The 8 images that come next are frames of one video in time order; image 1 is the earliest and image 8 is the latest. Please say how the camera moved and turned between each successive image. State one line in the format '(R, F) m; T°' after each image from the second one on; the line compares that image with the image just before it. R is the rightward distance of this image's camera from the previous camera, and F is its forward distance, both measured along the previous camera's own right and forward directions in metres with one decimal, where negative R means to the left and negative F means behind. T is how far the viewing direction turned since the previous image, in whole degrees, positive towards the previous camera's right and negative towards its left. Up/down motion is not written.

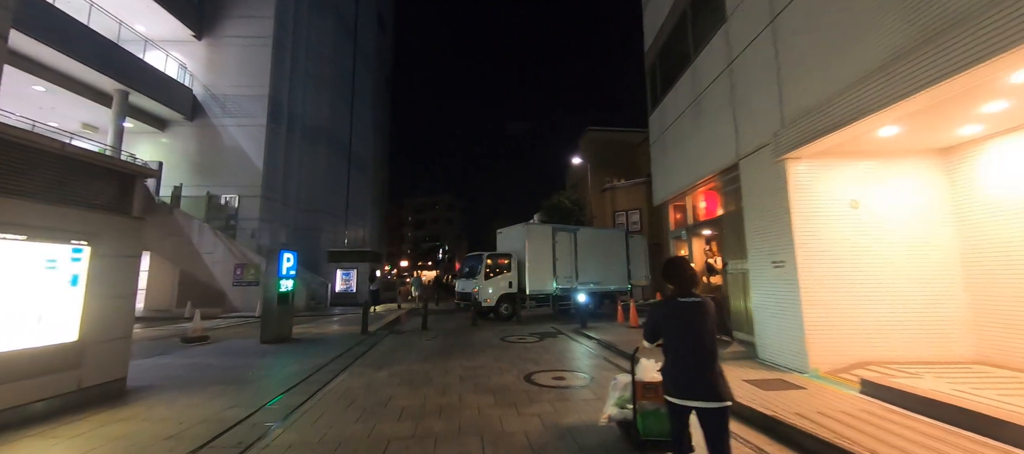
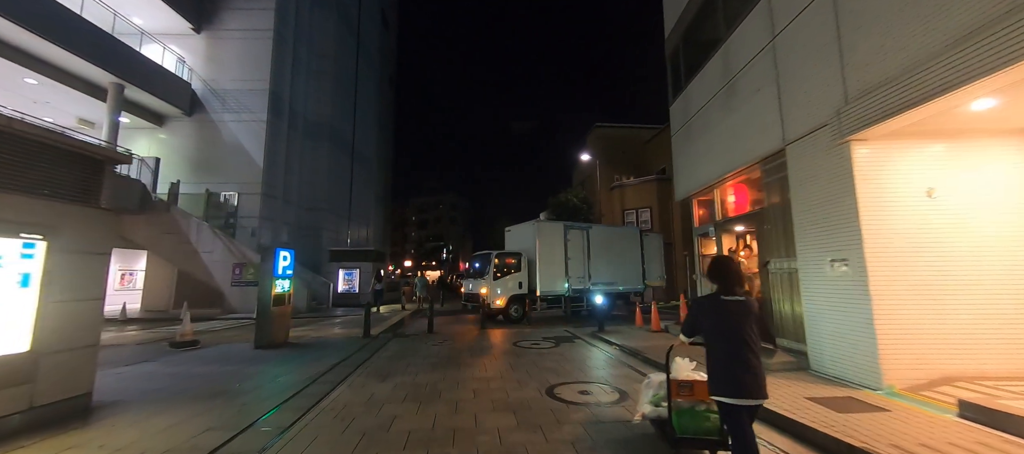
(-0.3, +0.8) m; -1°
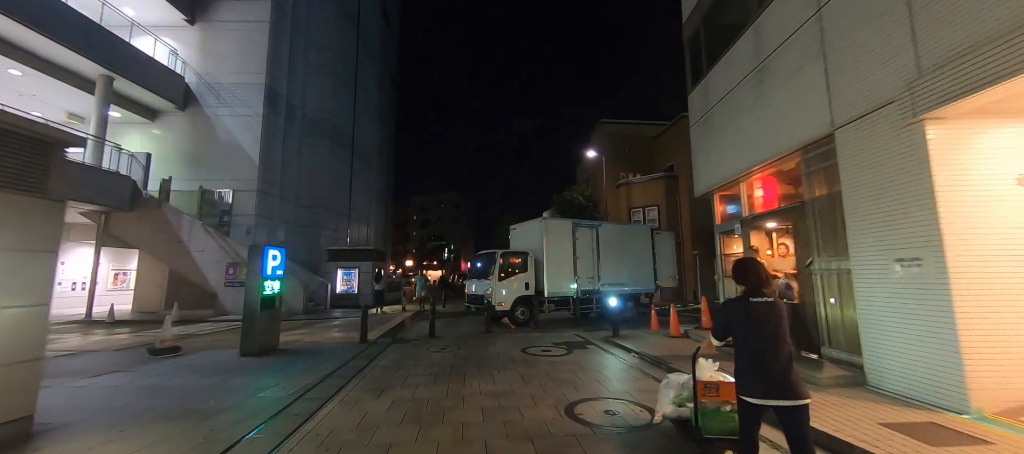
(-0.2, +0.8) m; 0°
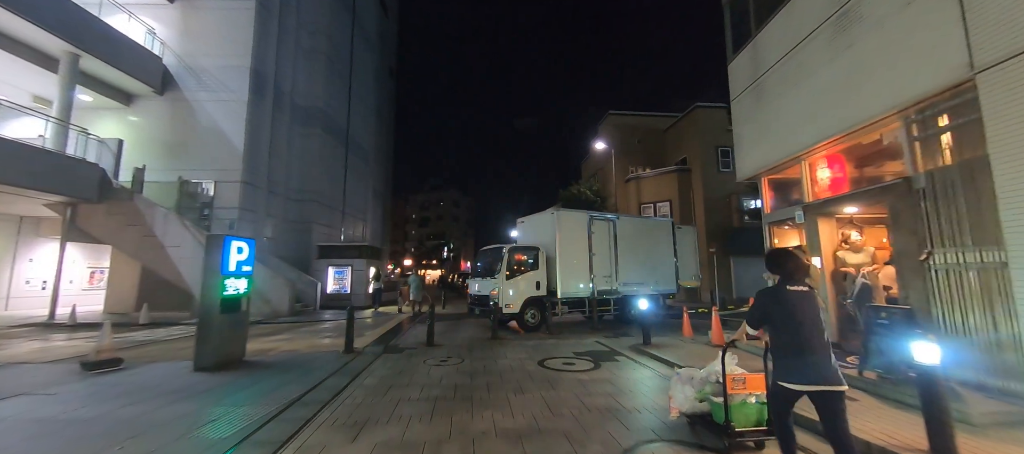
(-0.3, +1.6) m; 0°
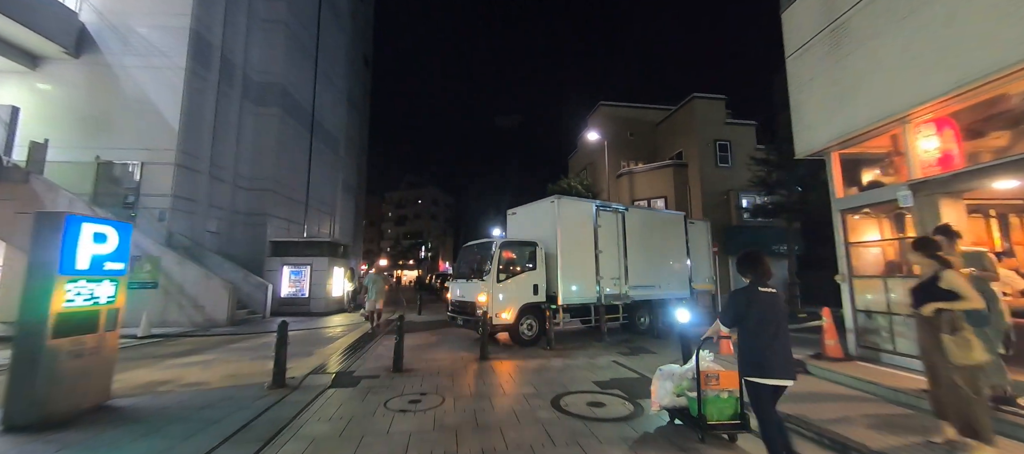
(-0.4, +2.4) m; +3°
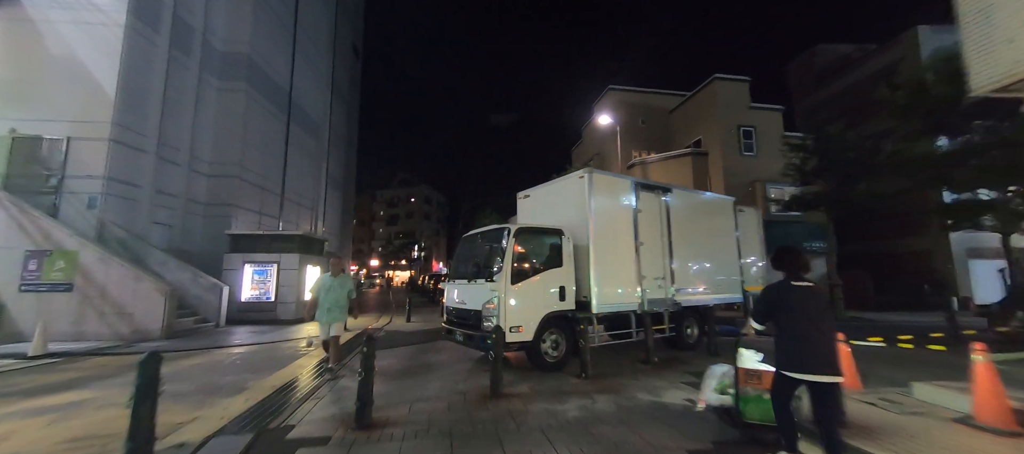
(-0.5, +2.7) m; +1°
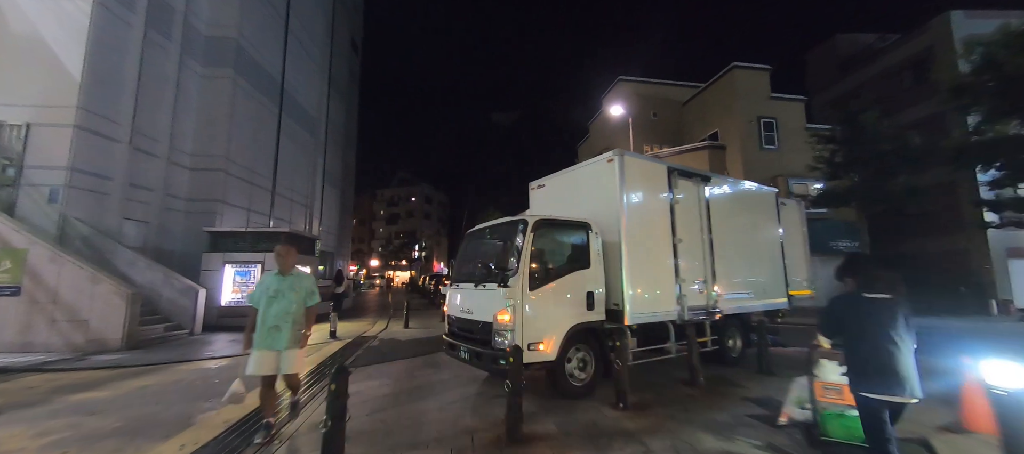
(-0.3, +1.4) m; 0°
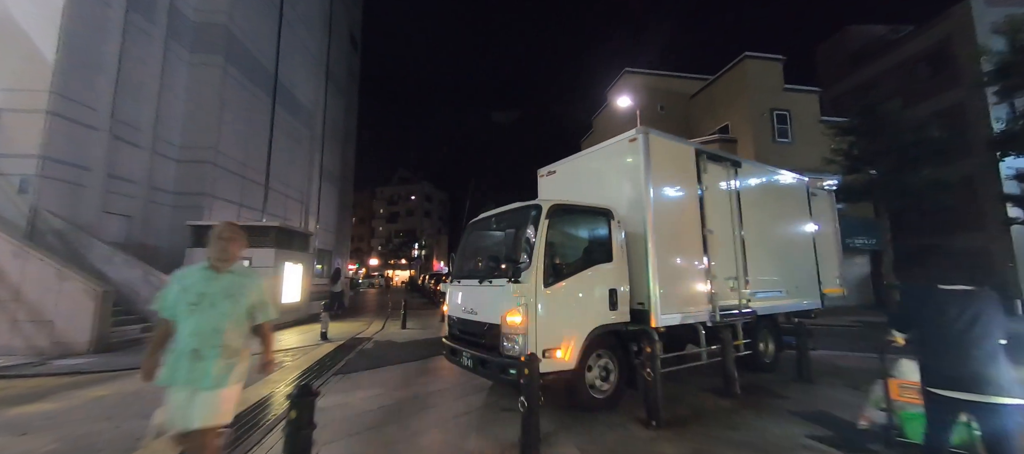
(-0.2, +0.8) m; 0°
